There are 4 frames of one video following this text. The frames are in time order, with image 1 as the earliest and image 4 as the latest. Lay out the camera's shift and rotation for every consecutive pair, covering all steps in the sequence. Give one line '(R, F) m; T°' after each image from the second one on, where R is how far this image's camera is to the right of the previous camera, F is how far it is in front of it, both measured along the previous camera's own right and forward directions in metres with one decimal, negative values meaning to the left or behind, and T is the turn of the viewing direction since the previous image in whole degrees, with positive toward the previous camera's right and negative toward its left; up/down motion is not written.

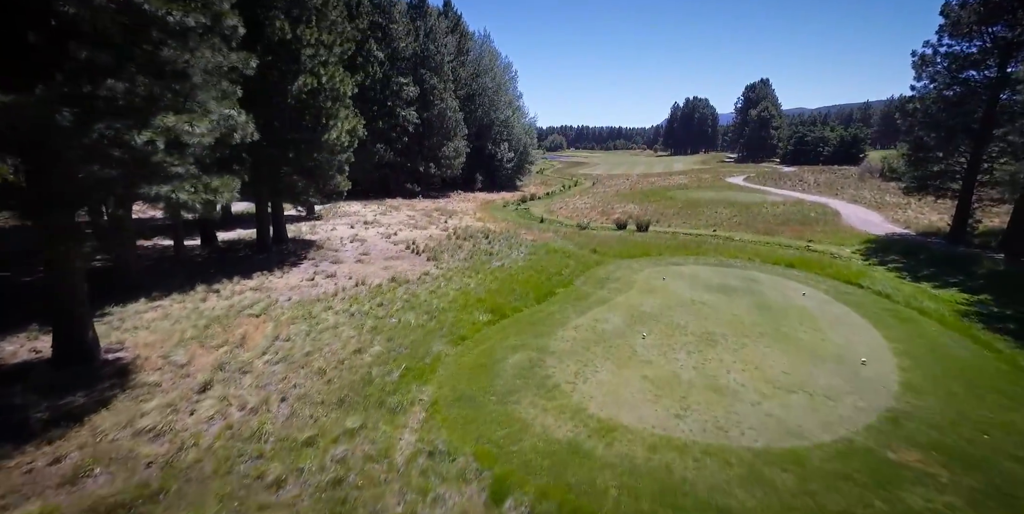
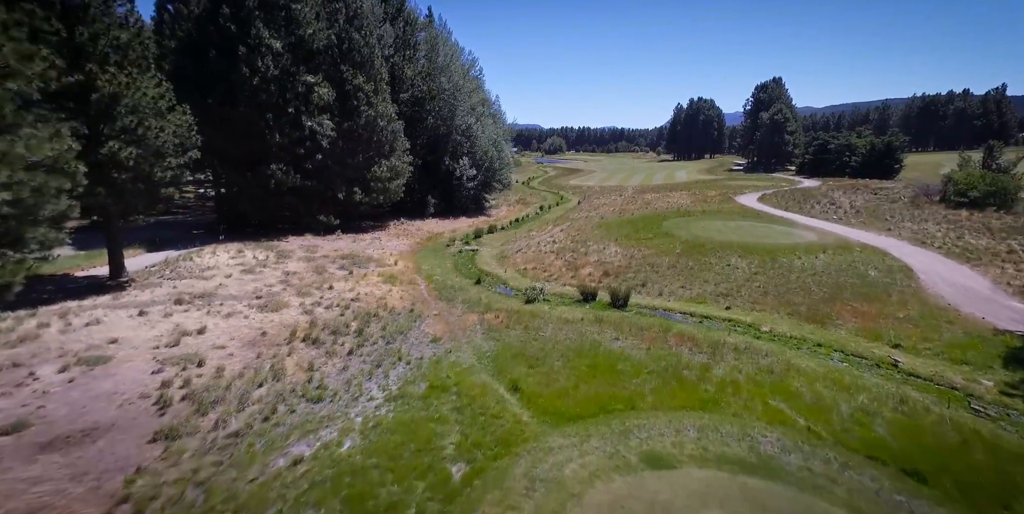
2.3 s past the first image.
(+4.3, +11.9) m; 0°
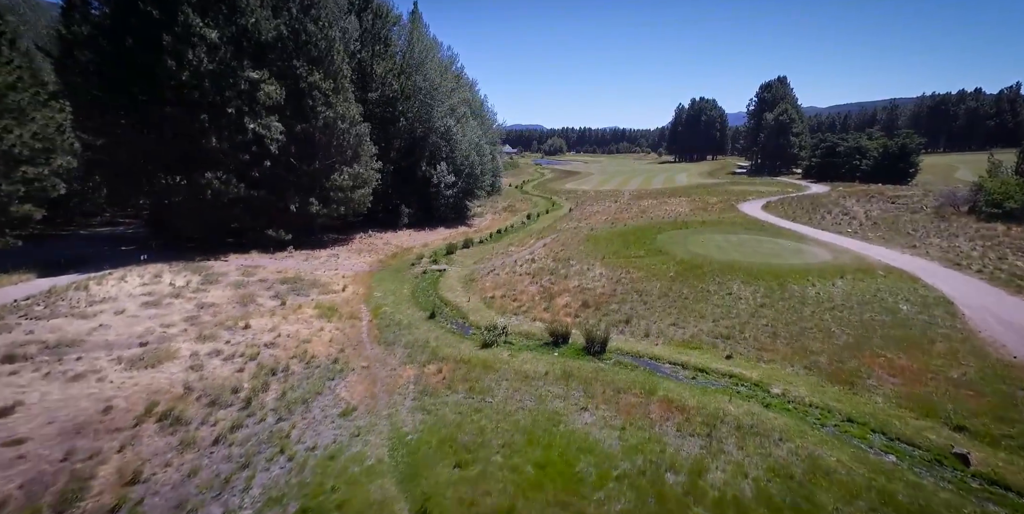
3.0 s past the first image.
(+2.0, +4.4) m; 0°
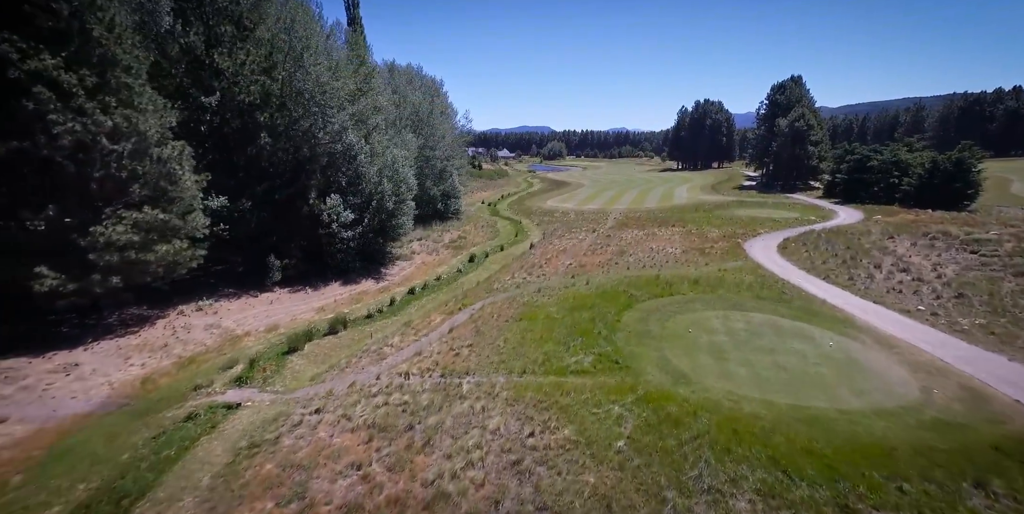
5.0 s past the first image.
(+6.2, +14.0) m; -1°
